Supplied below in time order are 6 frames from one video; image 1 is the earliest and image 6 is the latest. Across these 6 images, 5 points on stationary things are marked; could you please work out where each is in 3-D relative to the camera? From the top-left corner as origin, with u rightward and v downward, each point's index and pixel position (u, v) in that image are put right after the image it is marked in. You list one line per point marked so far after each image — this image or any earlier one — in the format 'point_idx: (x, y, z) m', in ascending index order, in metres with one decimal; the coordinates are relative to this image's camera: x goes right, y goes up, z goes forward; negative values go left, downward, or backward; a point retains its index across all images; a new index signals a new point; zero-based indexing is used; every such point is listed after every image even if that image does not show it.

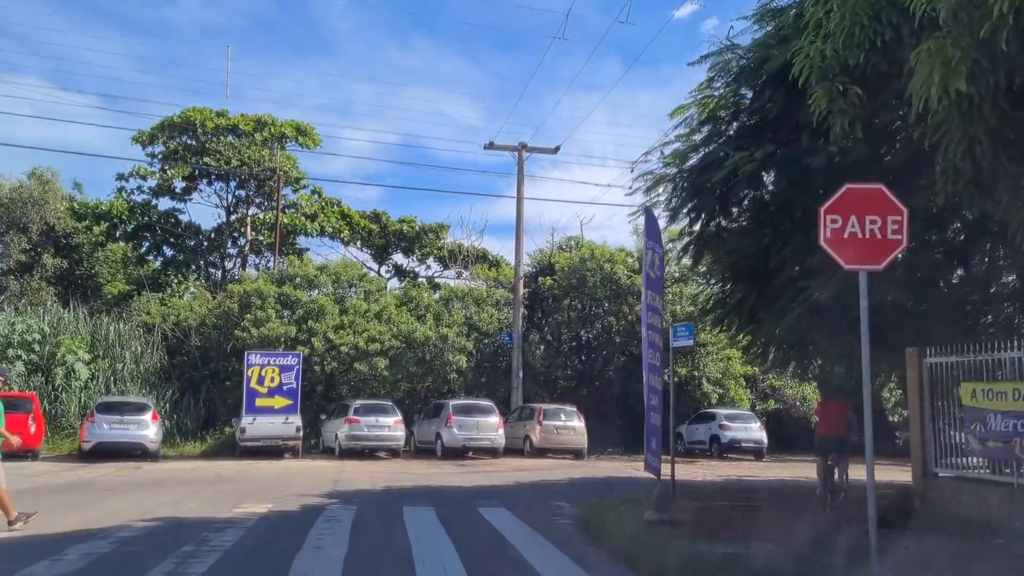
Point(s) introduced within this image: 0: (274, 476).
0: (-4.5, -3.5, +16.7) m
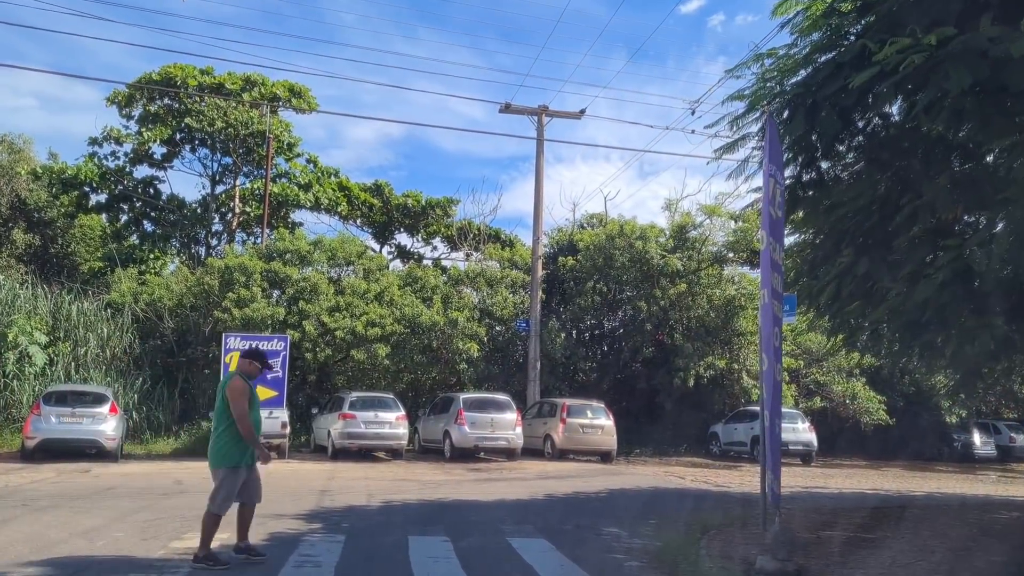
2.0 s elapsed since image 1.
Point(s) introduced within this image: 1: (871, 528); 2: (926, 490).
0: (-4.0, -3.0, +13.7) m
1: (+4.5, -3.0, +11.1) m
2: (+8.4, -4.1, +18.0) m
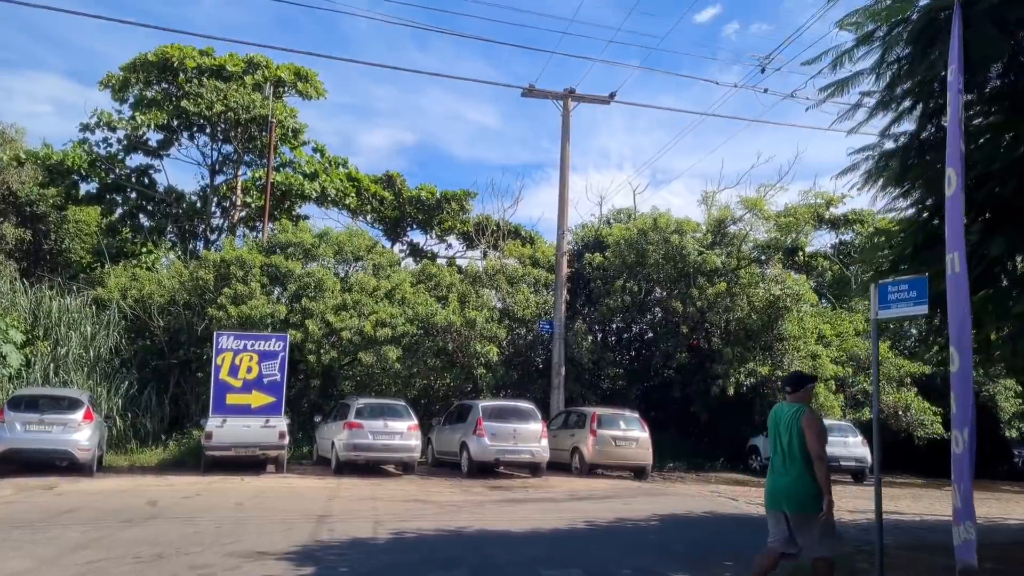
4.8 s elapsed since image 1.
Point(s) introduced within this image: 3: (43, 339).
0: (-3.6, -2.8, +11.6) m
1: (+4.9, -2.8, +9.0) m
2: (+8.8, -4.0, +15.8) m
3: (-10.2, -1.1, +19.4) m
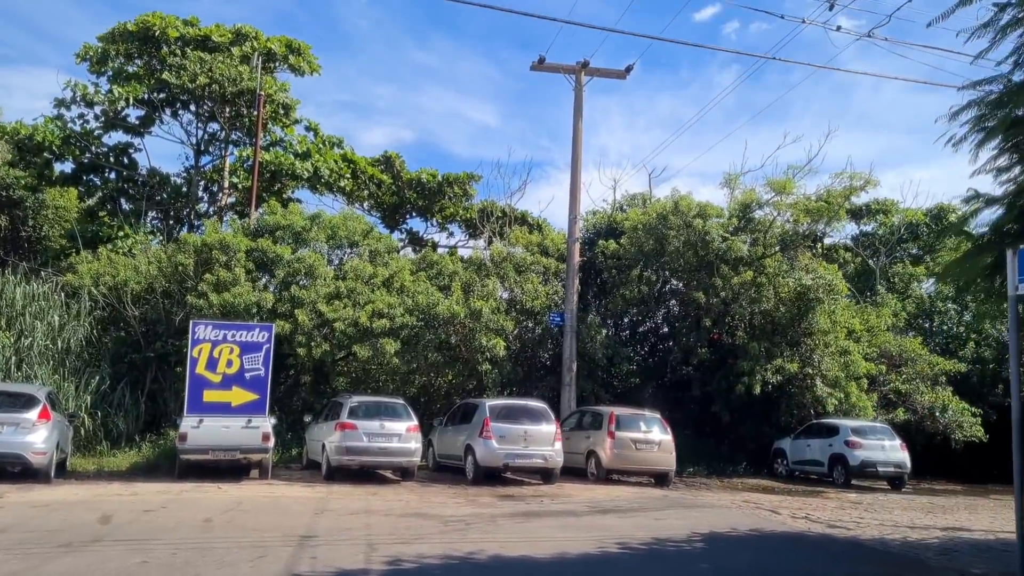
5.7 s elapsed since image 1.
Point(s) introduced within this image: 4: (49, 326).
0: (-3.4, -2.6, +9.8) m
1: (+5.1, -2.6, +7.2) m
2: (+9.0, -3.8, +14.0) m
3: (-10.0, -0.8, +17.6) m
4: (-9.3, -0.8, +17.9) m
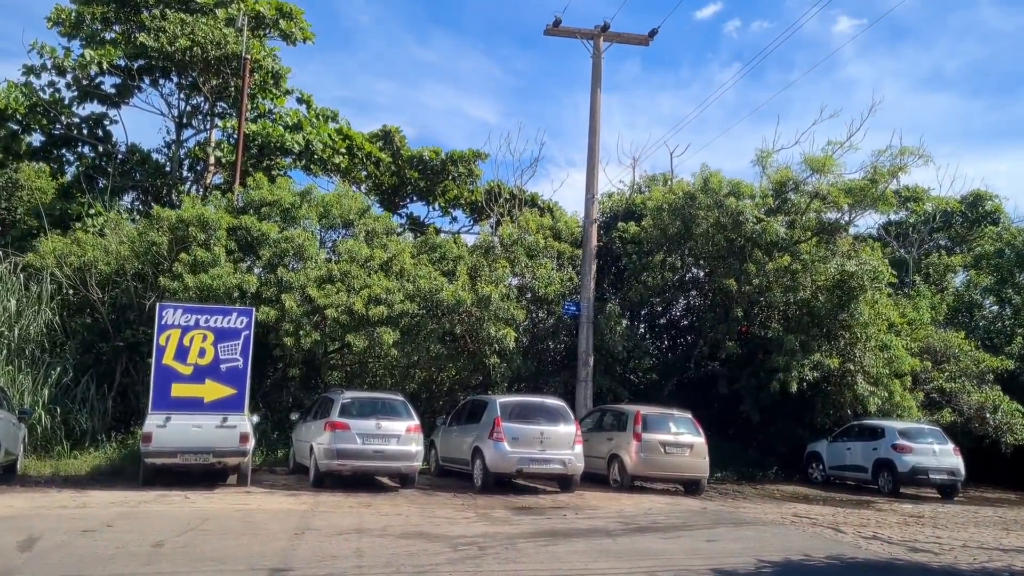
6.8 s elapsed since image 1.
0: (-3.2, -2.3, +7.8) m
1: (+5.3, -2.4, +5.2) m
2: (+9.3, -3.6, +12.0) m
3: (-9.8, -0.4, +15.6) m
4: (-9.0, -0.4, +15.9) m
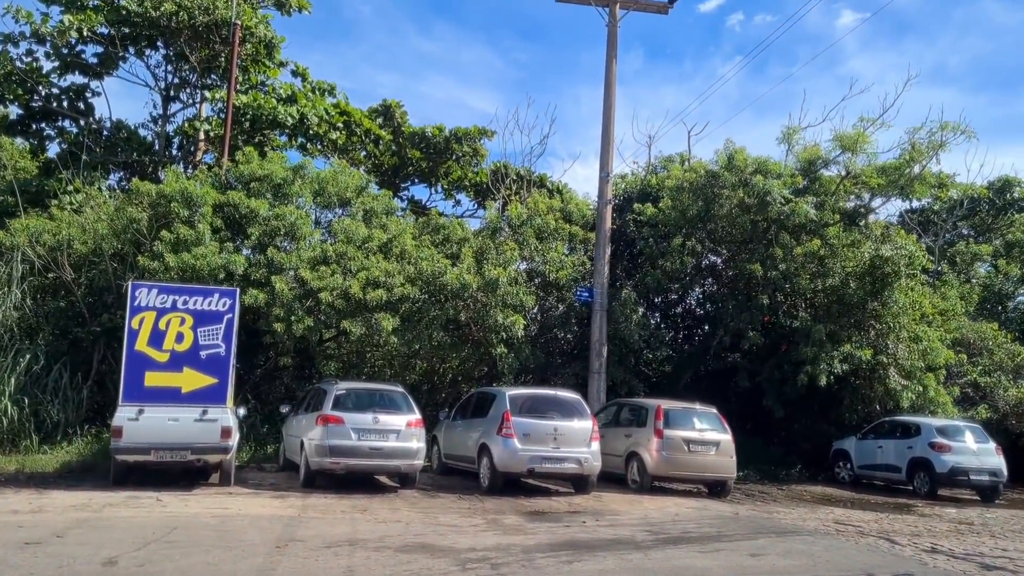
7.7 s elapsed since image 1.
0: (-3.0, -2.1, +6.6) m
1: (+5.5, -2.2, +3.9) m
2: (+9.4, -3.4, +10.7) m
3: (-9.6, -0.1, +14.3) m
4: (-8.9, -0.1, +14.6) m
